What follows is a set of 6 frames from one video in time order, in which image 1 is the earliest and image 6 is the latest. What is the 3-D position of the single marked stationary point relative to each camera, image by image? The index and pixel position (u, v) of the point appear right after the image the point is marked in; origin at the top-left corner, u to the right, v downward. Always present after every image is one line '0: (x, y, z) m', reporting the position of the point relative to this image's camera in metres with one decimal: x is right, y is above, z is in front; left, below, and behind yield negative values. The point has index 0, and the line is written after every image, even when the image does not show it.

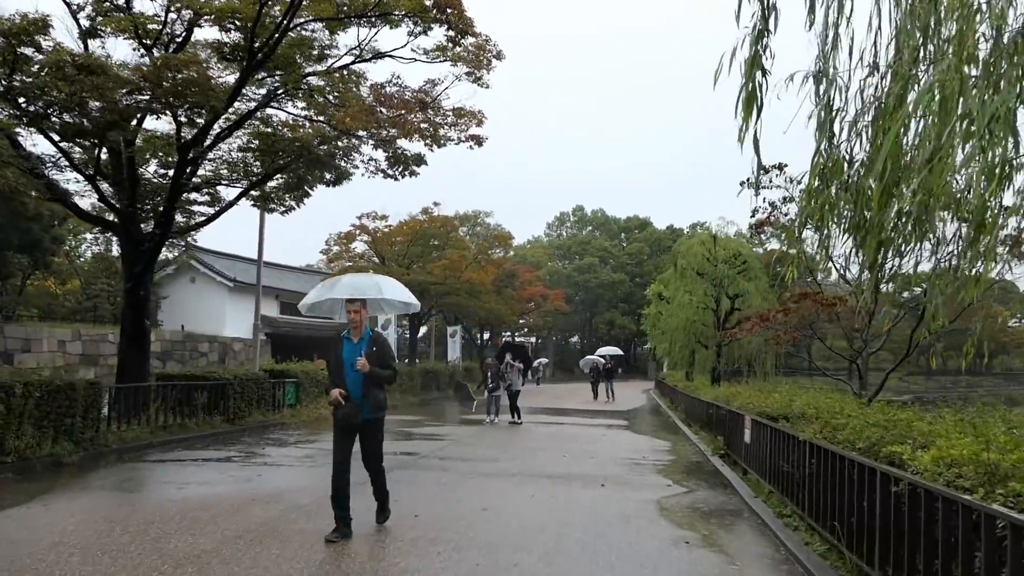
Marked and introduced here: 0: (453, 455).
0: (-0.8, -2.3, +11.4) m
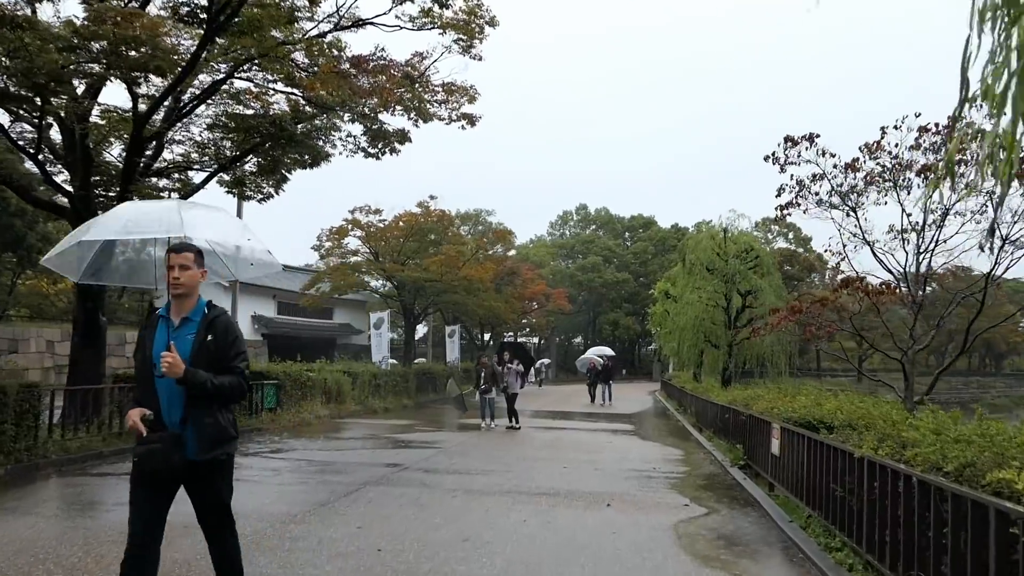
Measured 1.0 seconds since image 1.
0: (-0.9, -2.2, +10.1) m
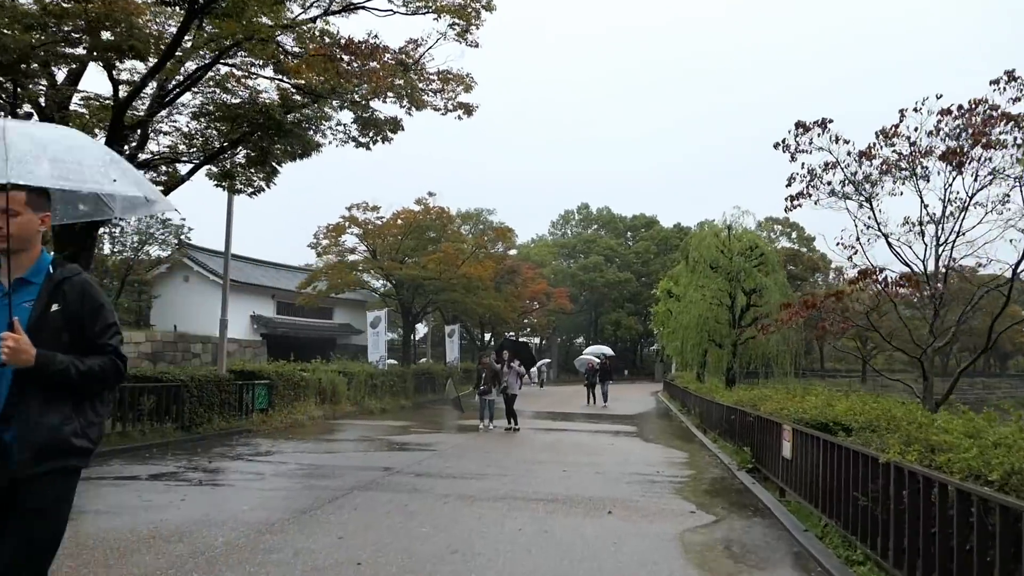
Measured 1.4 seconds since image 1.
0: (-0.9, -2.2, +9.6) m
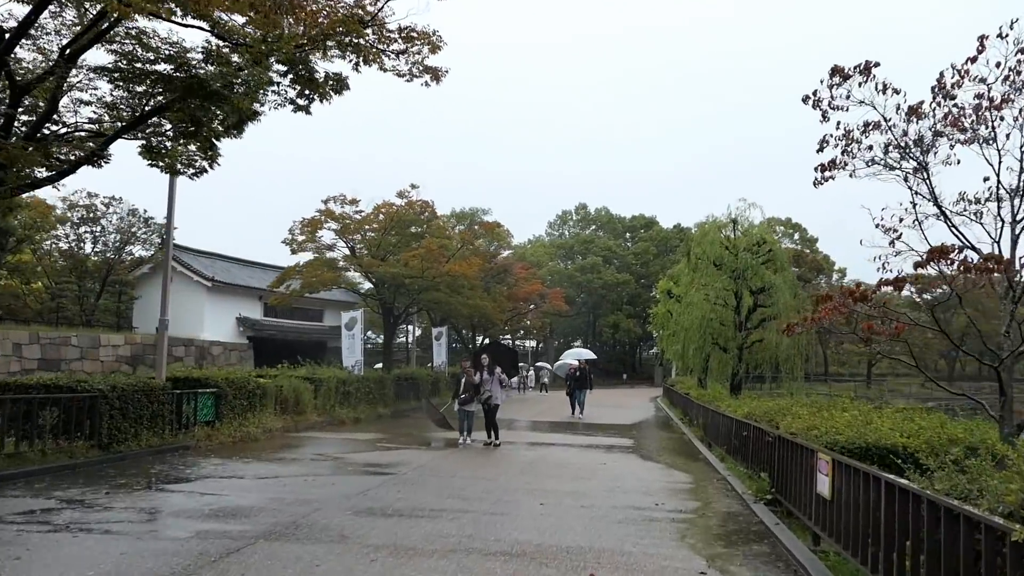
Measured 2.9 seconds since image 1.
0: (-1.3, -2.1, +7.8) m
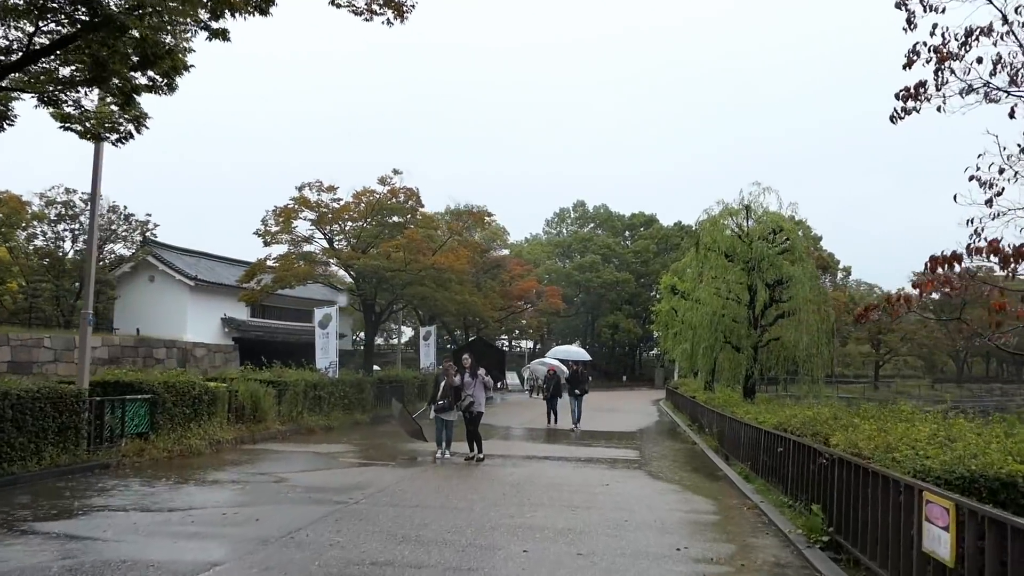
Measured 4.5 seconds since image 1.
0: (-1.5, -1.9, +5.7) m
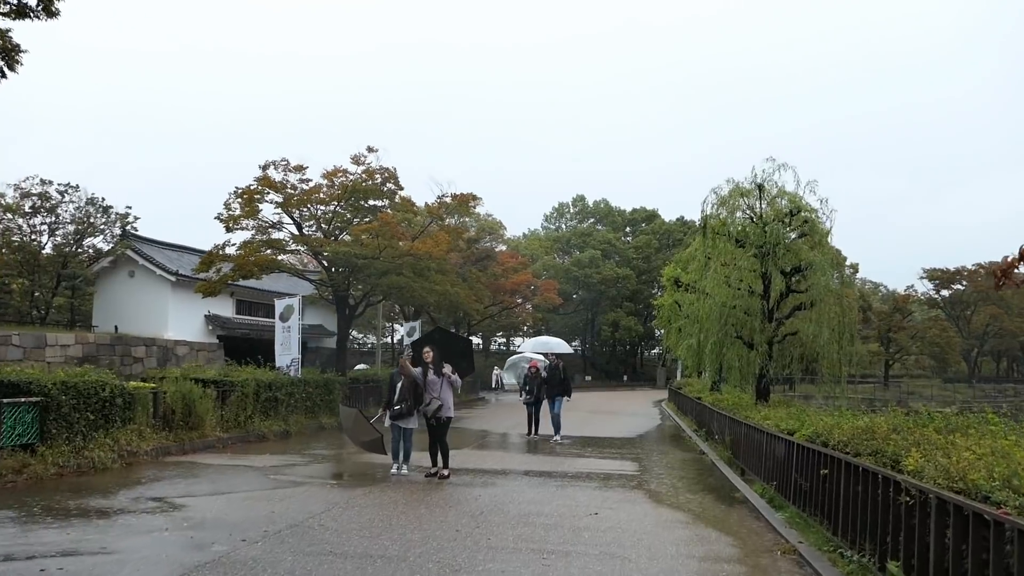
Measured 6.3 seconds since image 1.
0: (-1.8, -1.6, +3.5) m
